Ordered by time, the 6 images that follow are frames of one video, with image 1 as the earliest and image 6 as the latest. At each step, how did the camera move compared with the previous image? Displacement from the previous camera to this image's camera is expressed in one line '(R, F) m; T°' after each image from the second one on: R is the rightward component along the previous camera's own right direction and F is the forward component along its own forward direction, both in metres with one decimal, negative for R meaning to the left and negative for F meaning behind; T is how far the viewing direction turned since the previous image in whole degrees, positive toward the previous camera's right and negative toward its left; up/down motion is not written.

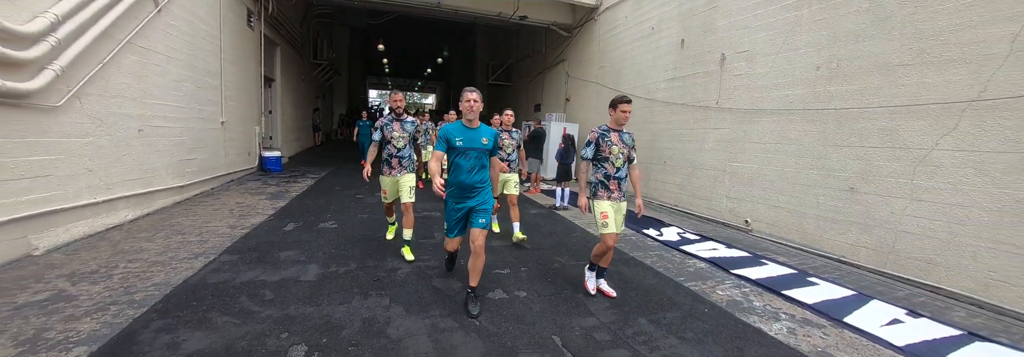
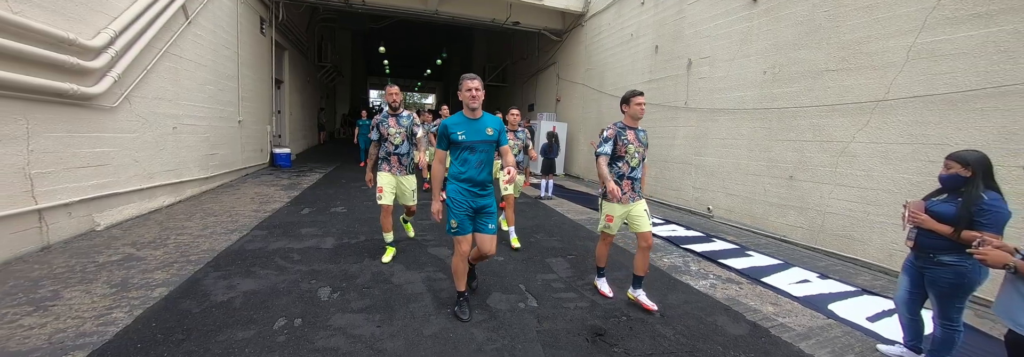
(+0.2, -0.7) m; 0°
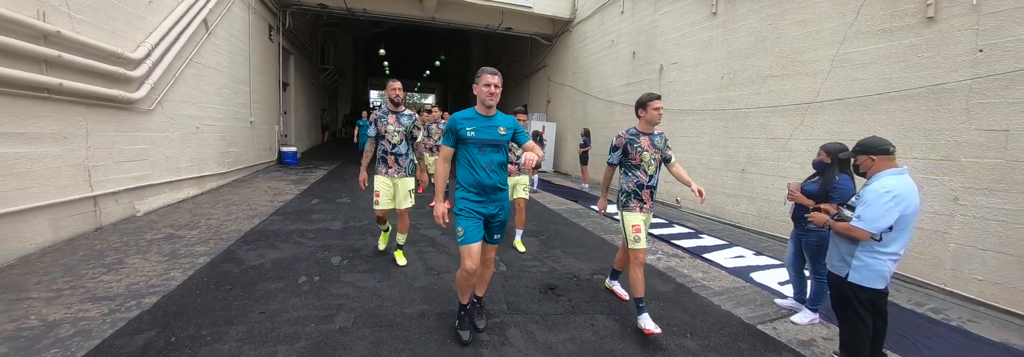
(+0.2, -0.6) m; 0°
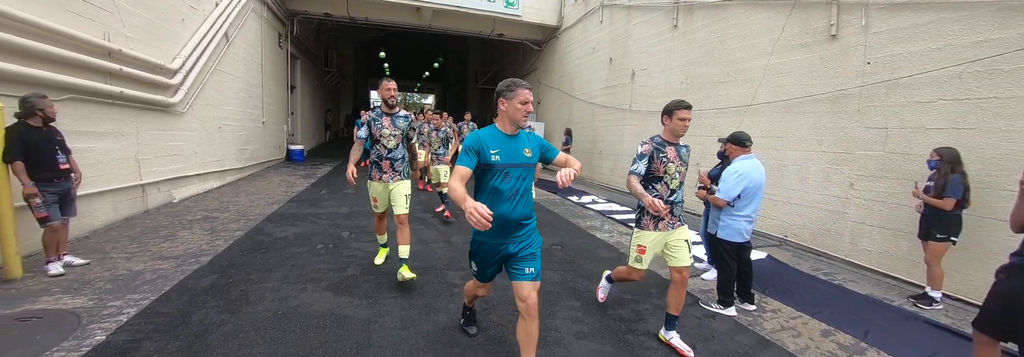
(+0.3, -0.8) m; 0°
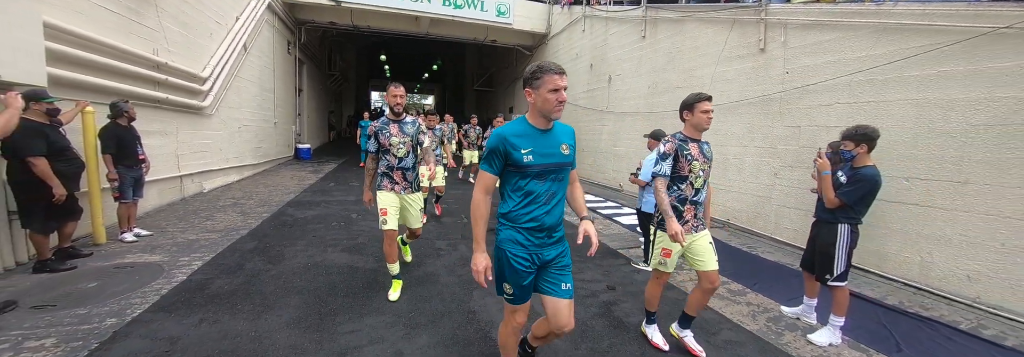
(+0.3, -0.9) m; 0°
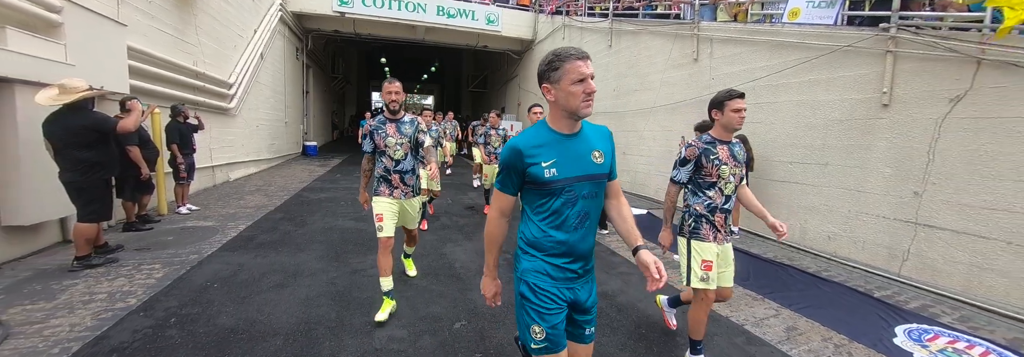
(+0.4, -1.1) m; 0°
